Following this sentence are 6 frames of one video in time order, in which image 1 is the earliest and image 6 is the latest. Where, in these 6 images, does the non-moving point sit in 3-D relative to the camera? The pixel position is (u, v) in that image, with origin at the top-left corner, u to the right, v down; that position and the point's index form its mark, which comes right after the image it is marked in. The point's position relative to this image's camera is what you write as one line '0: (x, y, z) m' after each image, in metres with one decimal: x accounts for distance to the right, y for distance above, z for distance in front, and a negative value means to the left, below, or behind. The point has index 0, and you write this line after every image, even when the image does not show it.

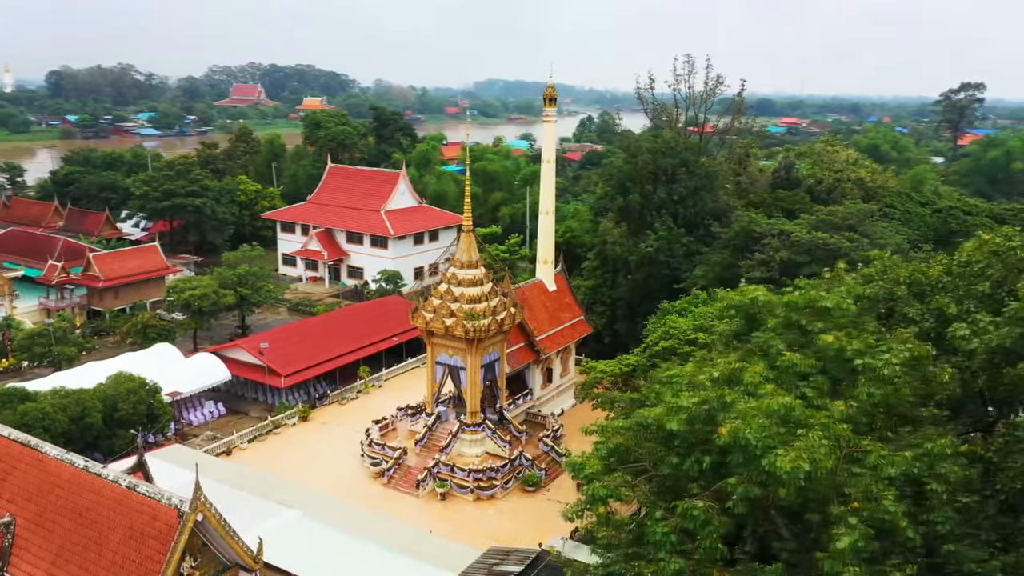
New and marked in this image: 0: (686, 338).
0: (+3.9, -1.1, +15.9) m
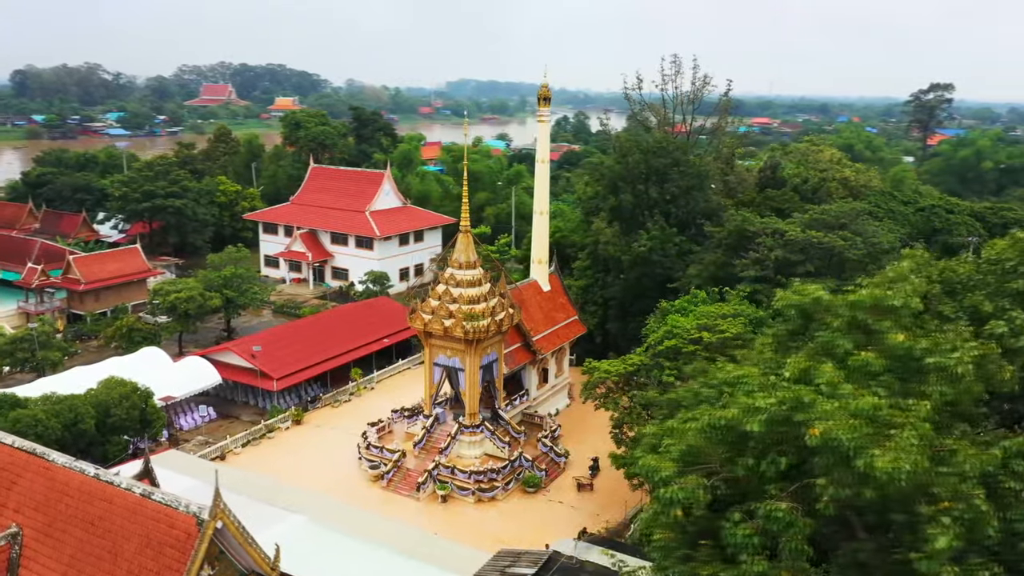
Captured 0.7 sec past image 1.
0: (+4.0, -1.1, +15.9) m
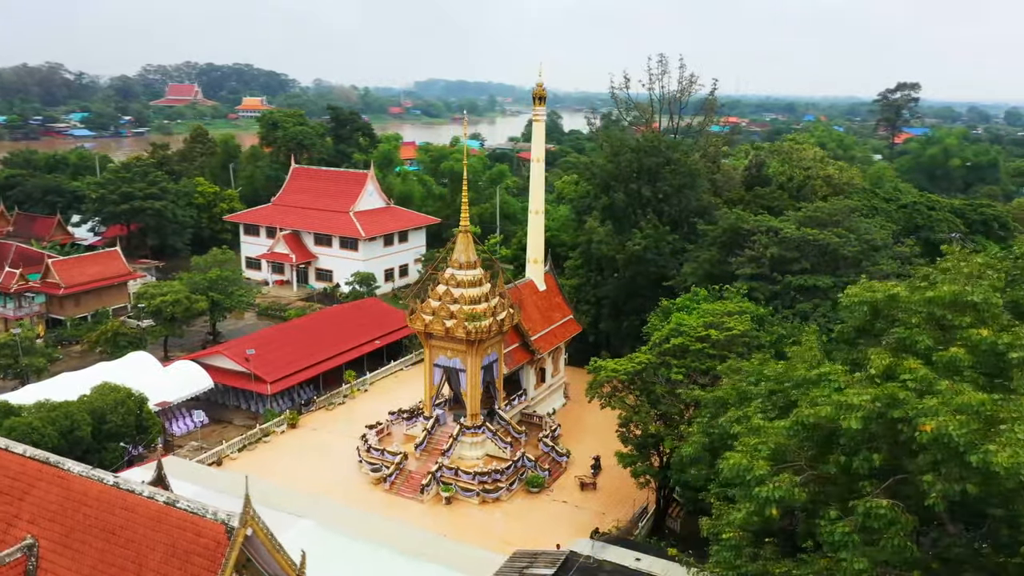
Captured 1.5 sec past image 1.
0: (+4.2, -1.0, +16.0) m
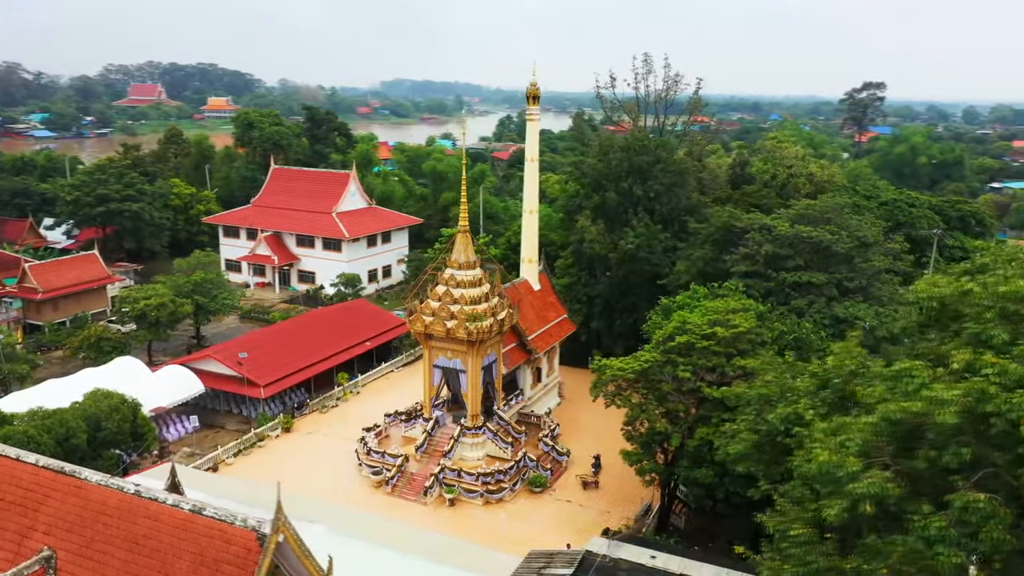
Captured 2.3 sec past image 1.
0: (+4.3, -1.0, +16.1) m
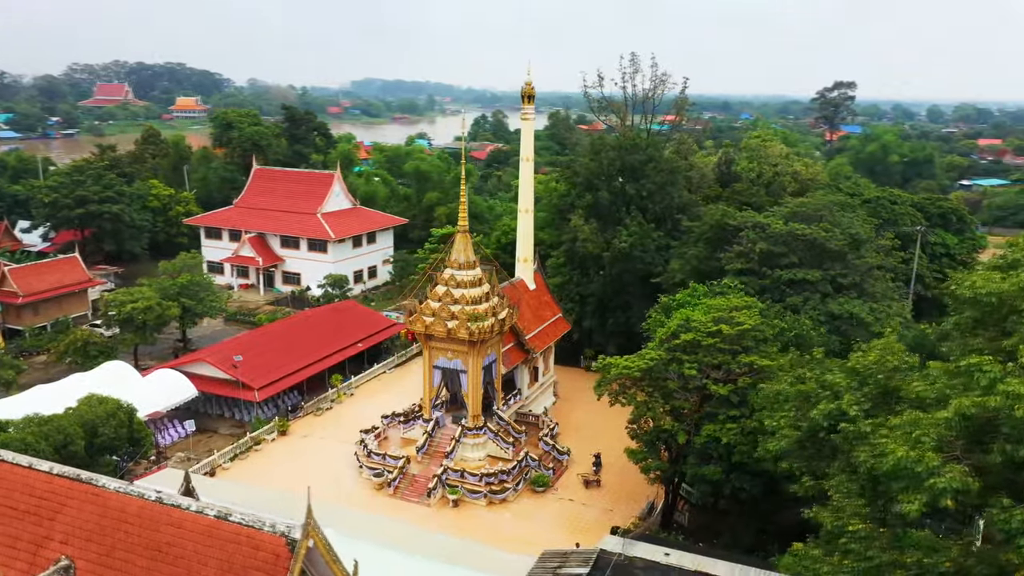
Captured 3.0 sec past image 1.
0: (+4.4, -0.9, +16.2) m
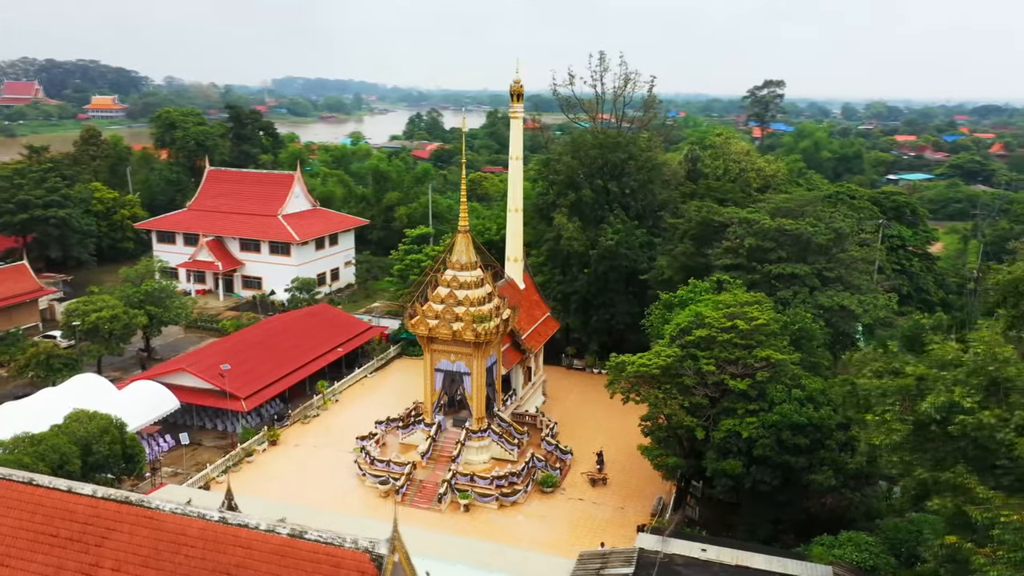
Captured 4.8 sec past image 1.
0: (+4.8, -0.9, +16.4) m
